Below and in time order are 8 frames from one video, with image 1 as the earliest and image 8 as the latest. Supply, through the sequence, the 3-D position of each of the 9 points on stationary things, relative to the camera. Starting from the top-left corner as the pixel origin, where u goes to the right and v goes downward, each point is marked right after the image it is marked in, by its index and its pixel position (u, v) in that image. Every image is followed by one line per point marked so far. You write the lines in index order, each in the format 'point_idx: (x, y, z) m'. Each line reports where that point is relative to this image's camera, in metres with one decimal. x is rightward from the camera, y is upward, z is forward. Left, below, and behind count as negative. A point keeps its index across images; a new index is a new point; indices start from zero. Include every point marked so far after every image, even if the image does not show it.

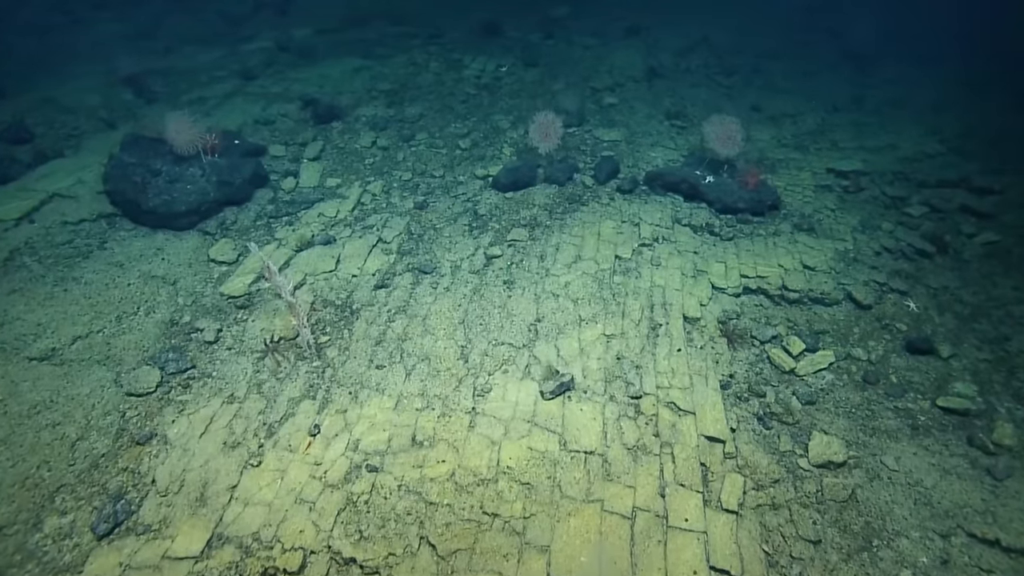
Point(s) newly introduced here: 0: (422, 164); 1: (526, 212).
0: (-1.1, +1.5, +7.3) m
1: (+0.1, +0.8, +6.5) m
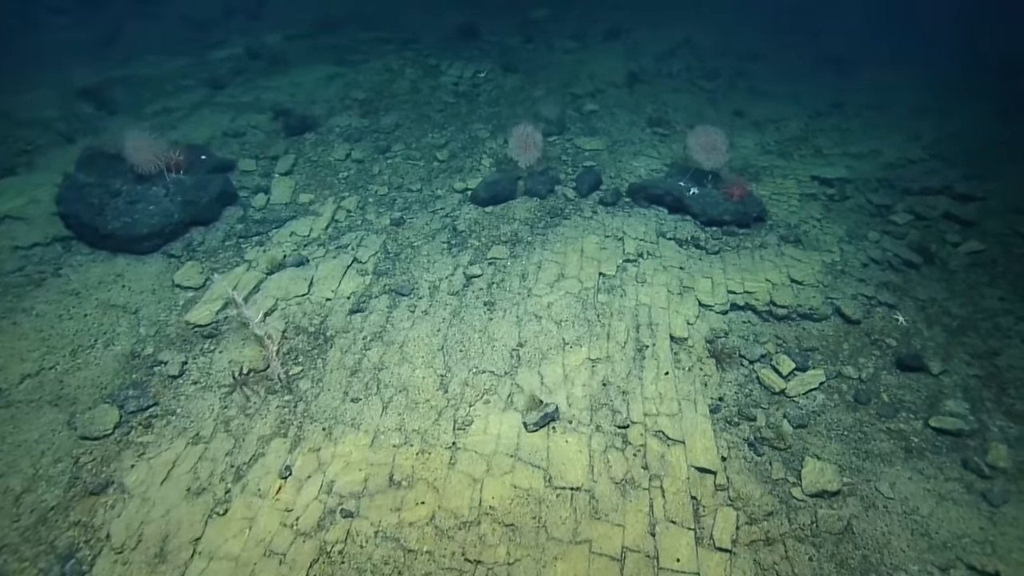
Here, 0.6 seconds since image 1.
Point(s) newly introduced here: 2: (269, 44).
0: (-1.3, +1.3, +7.1) m
1: (-0.1, +0.6, +6.3) m
2: (-4.1, +4.1, +10.3) m
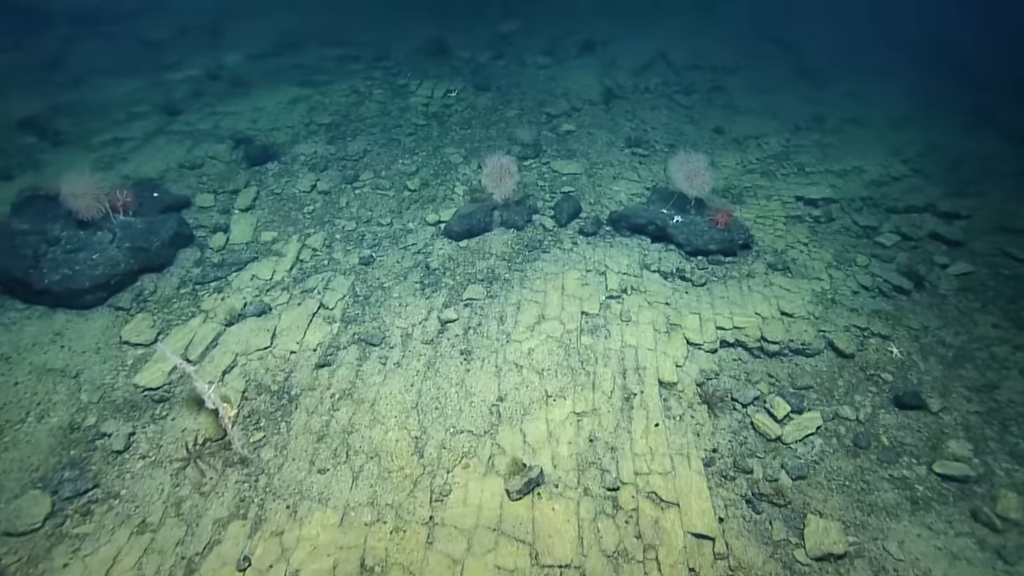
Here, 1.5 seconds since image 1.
0: (-1.6, +0.9, +6.7) m
1: (-0.3, +0.2, +6.0) m
2: (-4.6, +3.6, +9.8) m
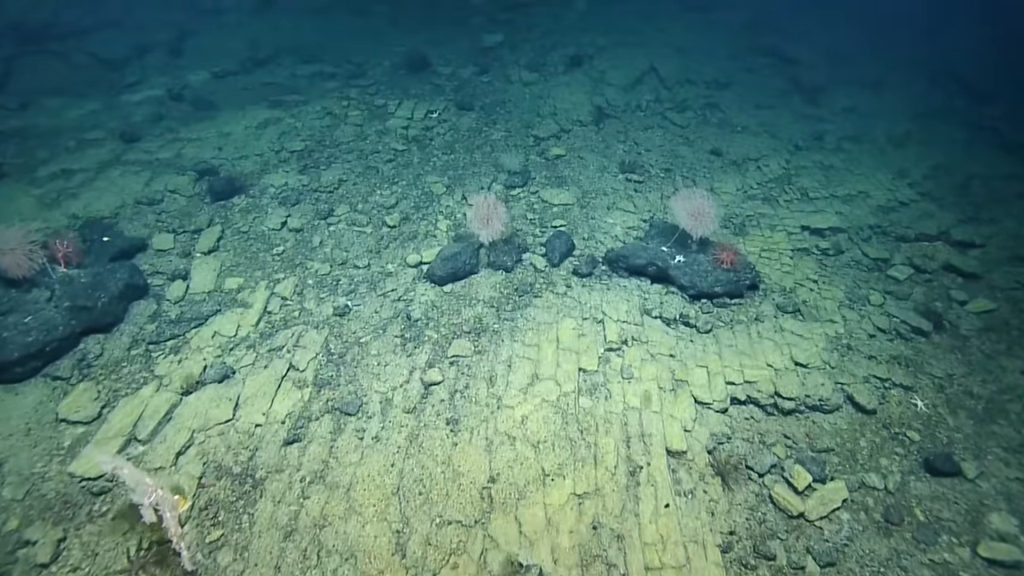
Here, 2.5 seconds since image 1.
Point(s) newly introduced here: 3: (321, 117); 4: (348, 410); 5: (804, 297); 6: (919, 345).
0: (-1.7, +0.4, +6.2) m
1: (-0.4, -0.2, +5.4) m
2: (-4.8, +3.1, +9.2) m
3: (-2.6, +2.4, +8.4) m
4: (-1.2, -0.9, +4.6) m
5: (+2.8, -0.1, +5.8) m
6: (+3.6, -0.5, +5.4) m
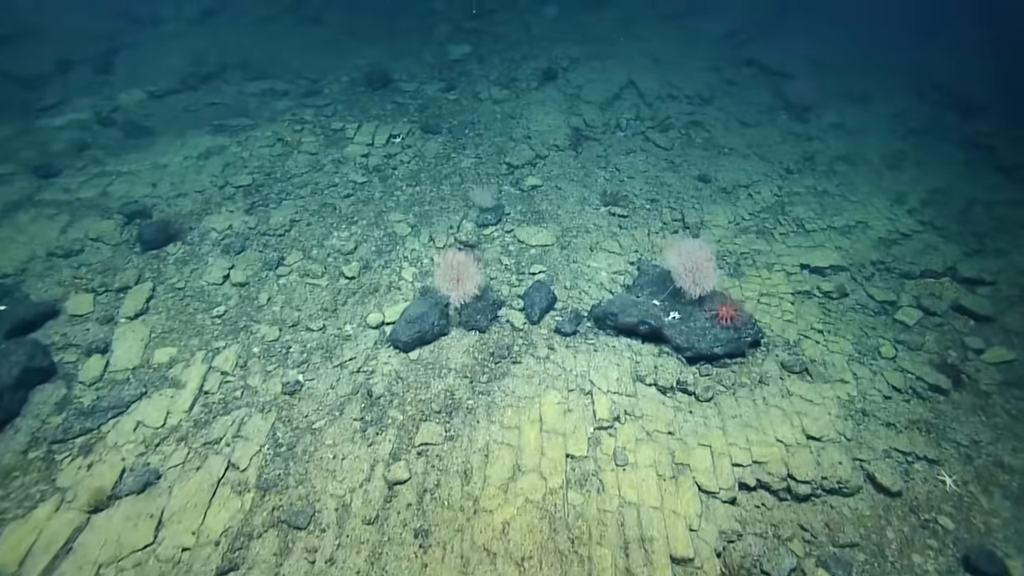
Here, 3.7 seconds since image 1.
0: (-1.9, -0.2, +5.4) m
1: (-0.6, -0.8, +4.8) m
2: (-5.2, +2.5, +8.3) m
3: (-3.0, +1.8, +7.6) m
4: (-1.4, -1.5, +3.9) m
5: (+2.6, -0.5, +5.2) m
6: (+3.4, -1.0, +4.9) m
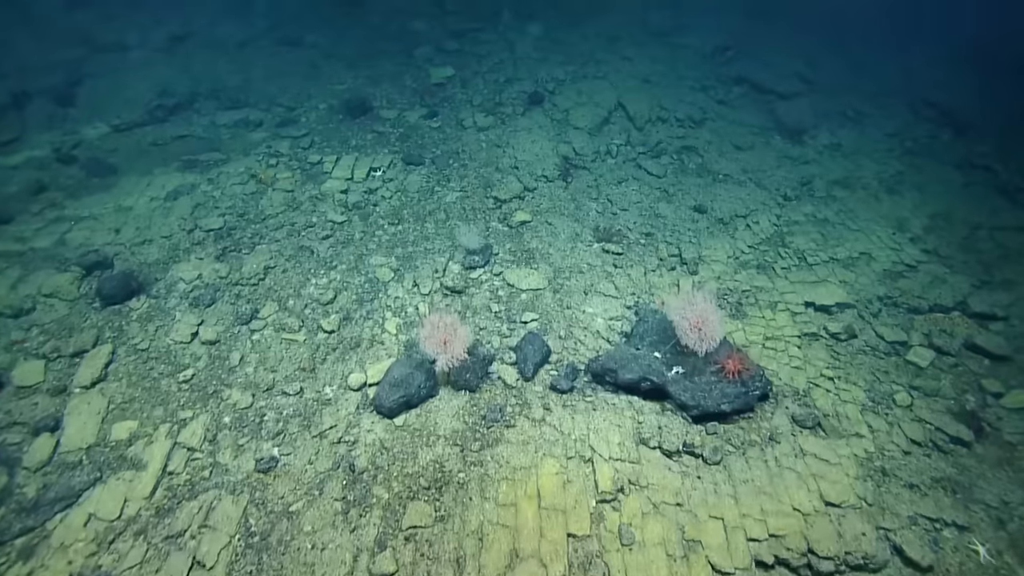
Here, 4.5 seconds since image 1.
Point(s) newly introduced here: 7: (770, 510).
0: (-2.0, -0.7, +5.0) m
1: (-0.6, -1.2, +4.4) m
2: (-5.4, +1.9, +7.8) m
3: (-3.2, +1.3, +7.2) m
4: (-1.4, -1.9, +3.5) m
5: (+2.5, -0.9, +4.9) m
6: (+3.4, -1.3, +4.6) m
7: (+1.8, -1.5, +4.2) m
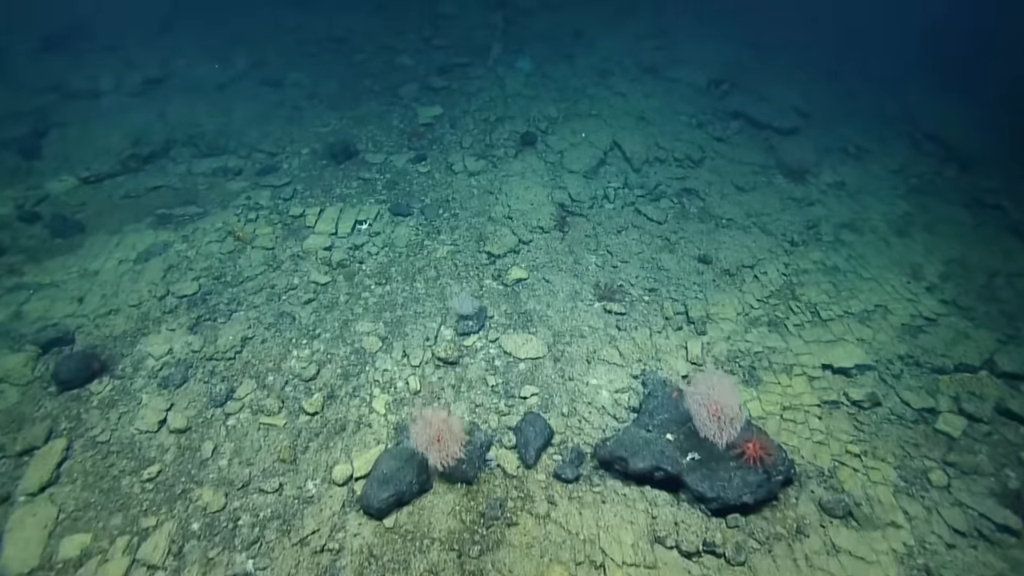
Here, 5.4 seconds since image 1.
0: (-2.0, -1.3, +4.6) m
1: (-0.6, -1.8, +3.9) m
2: (-5.5, +1.1, +7.4) m
3: (-3.2, +0.5, +6.7) m
4: (-1.3, -2.5, +3.0) m
5: (+2.5, -1.5, +4.5) m
6: (+3.4, -1.8, +4.2) m
7: (+1.8, -2.1, +3.8) m
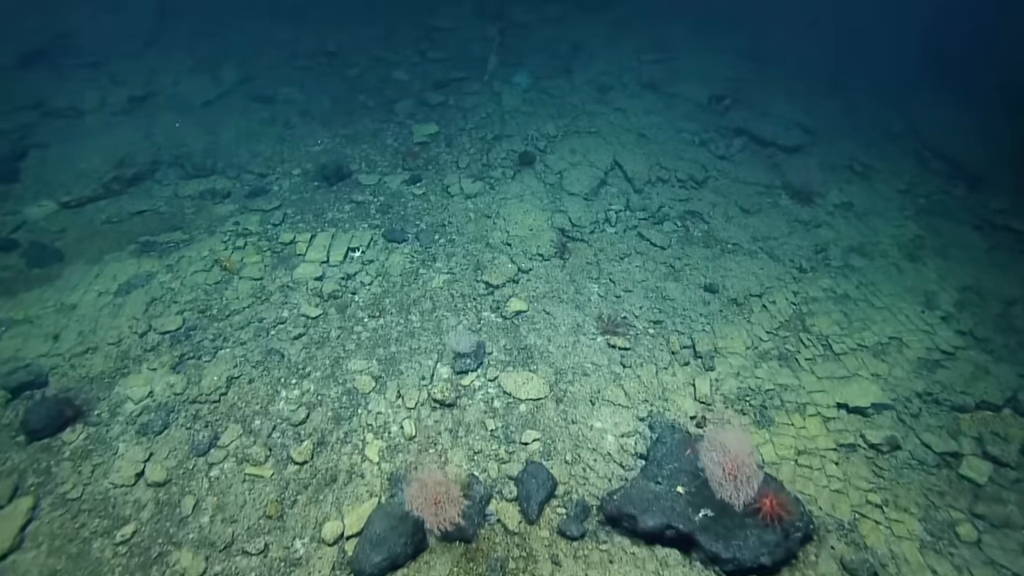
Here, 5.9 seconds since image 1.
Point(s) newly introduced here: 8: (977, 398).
0: (-2.0, -1.6, +4.3) m
1: (-0.6, -2.1, +3.7) m
2: (-5.5, +0.8, +7.1) m
3: (-3.2, +0.2, +6.4) m
4: (-1.3, -2.8, +2.7) m
5: (+2.5, -1.8, +4.3) m
6: (+3.4, -2.1, +3.9) m
7: (+1.8, -2.3, +3.5) m
8: (+4.1, -1.0, +5.3) m
